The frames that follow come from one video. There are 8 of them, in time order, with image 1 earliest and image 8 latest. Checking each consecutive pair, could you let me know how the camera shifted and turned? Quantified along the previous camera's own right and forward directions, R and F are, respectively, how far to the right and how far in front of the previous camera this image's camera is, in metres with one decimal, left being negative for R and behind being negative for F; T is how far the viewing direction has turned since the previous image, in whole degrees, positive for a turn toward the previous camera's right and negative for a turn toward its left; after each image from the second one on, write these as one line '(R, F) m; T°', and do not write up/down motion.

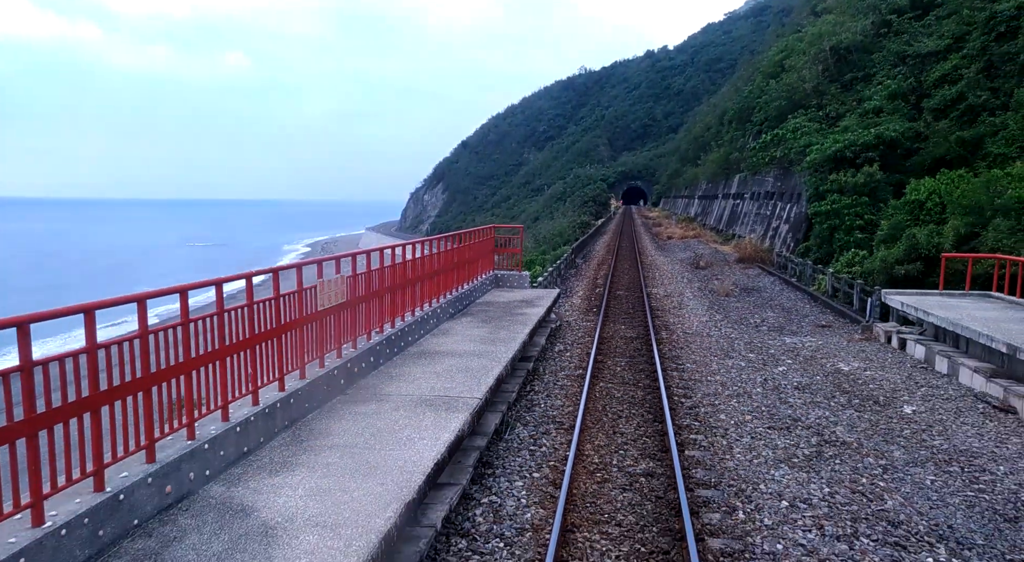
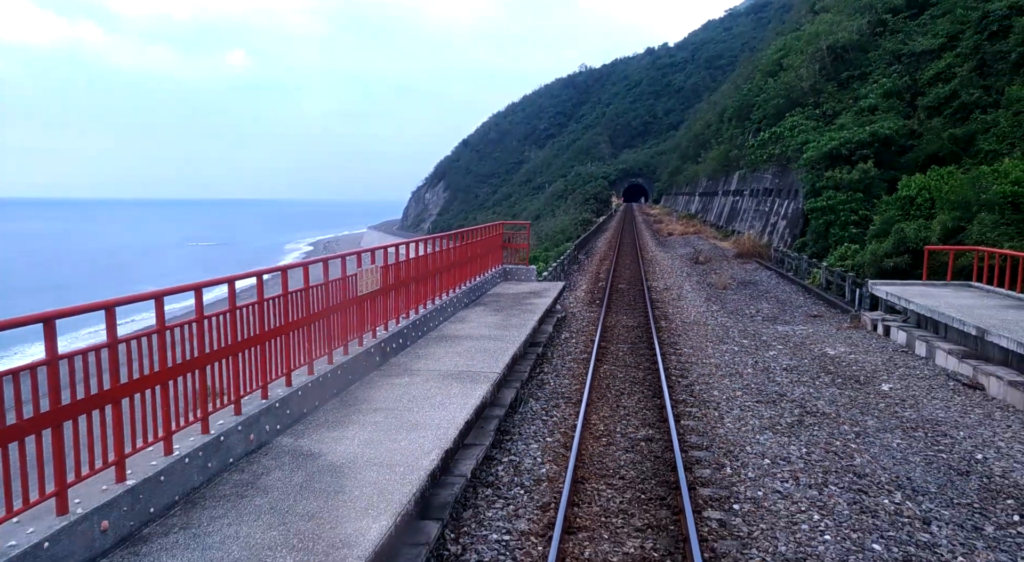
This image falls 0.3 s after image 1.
(-0.1, -0.8) m; 0°
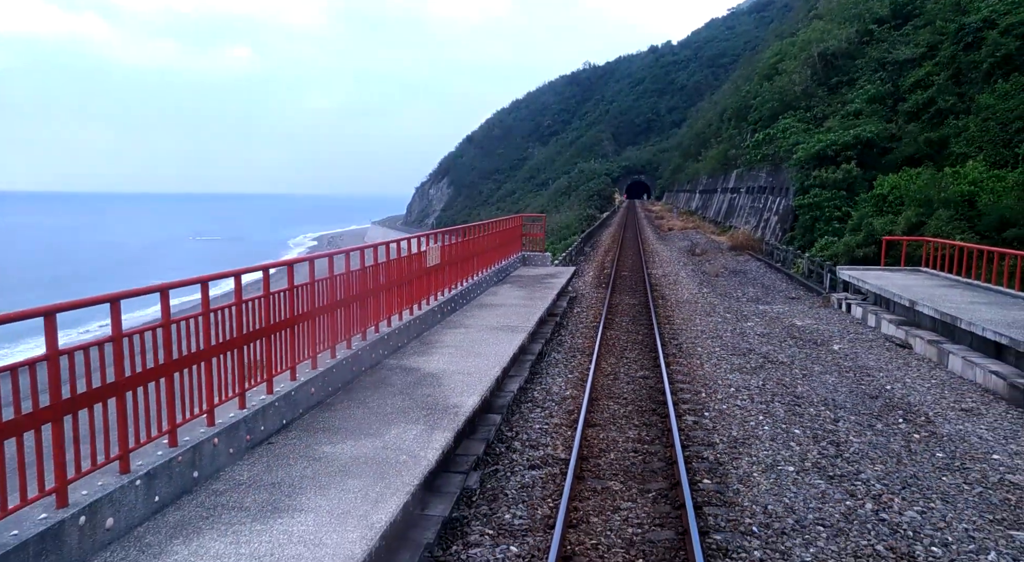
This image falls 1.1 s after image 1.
(-0.4, -2.3) m; 0°
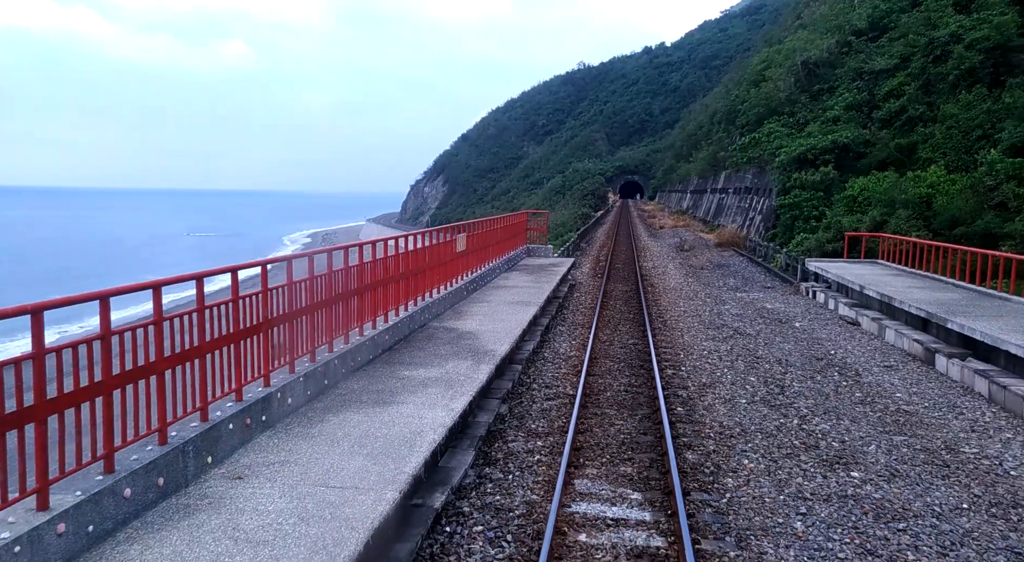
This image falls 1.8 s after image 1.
(-0.3, -2.0) m; +1°
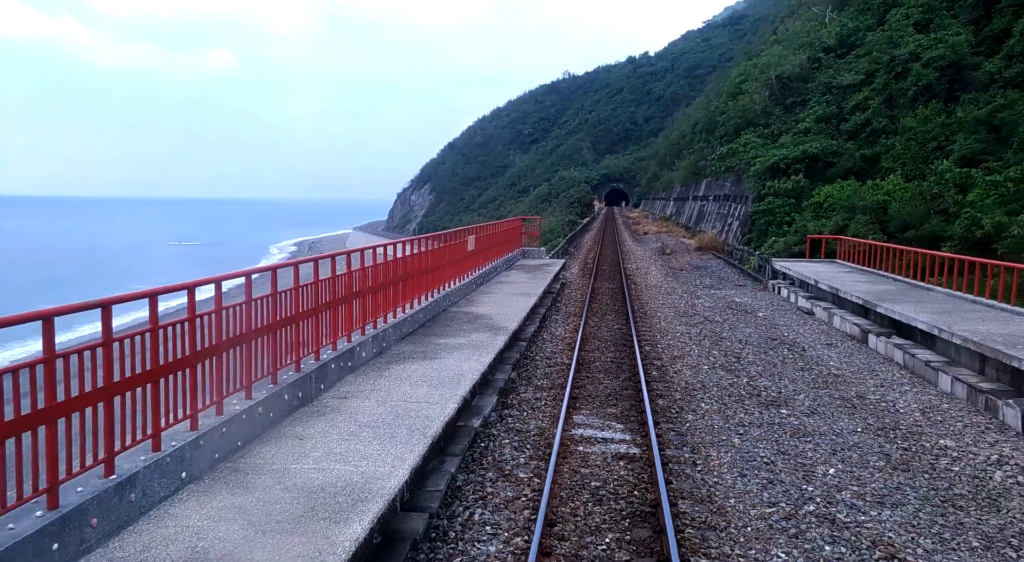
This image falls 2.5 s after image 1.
(-0.3, -1.9) m; +1°
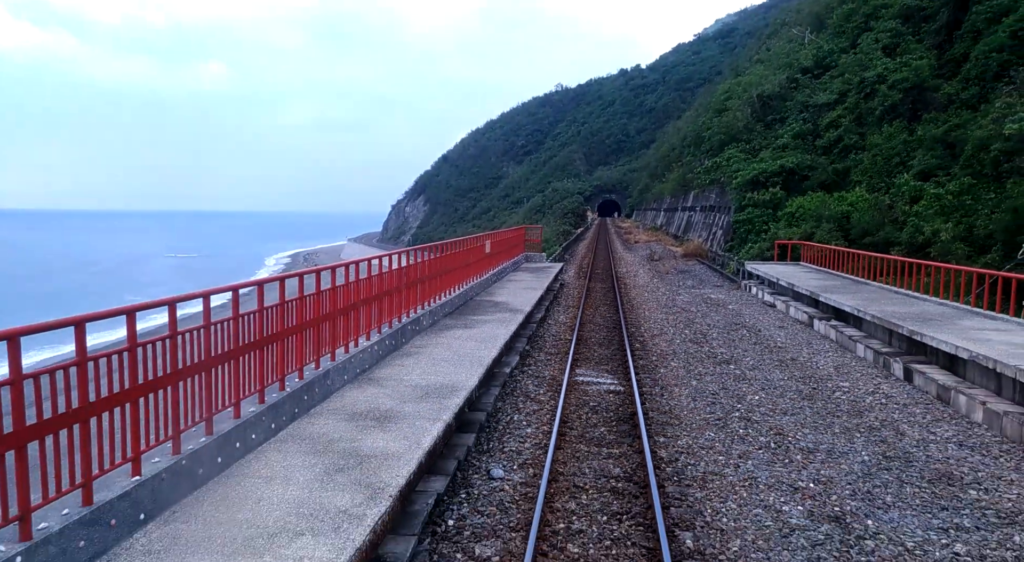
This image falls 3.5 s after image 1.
(-0.4, -2.7) m; +1°
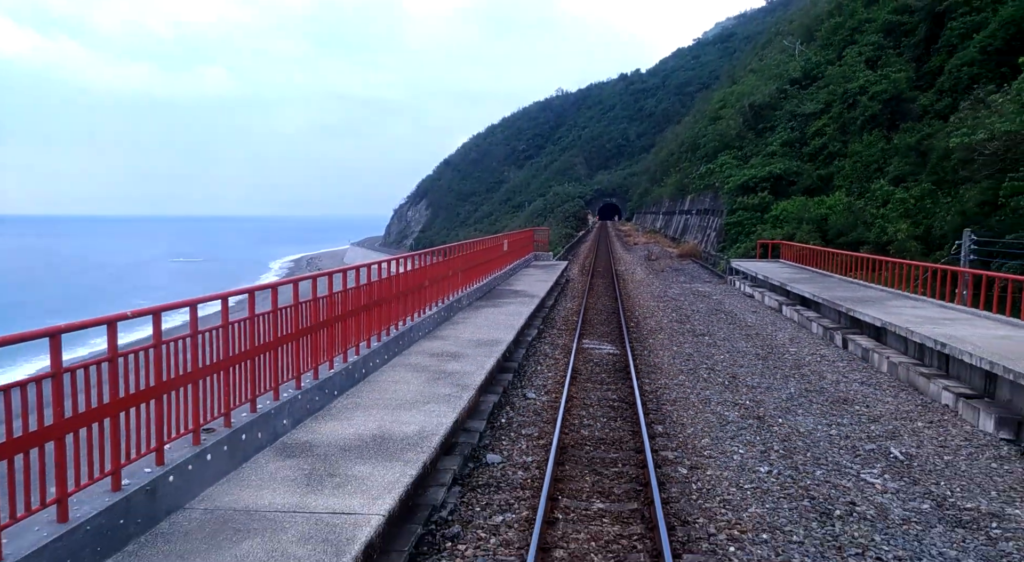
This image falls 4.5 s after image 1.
(-0.3, -2.7) m; 0°
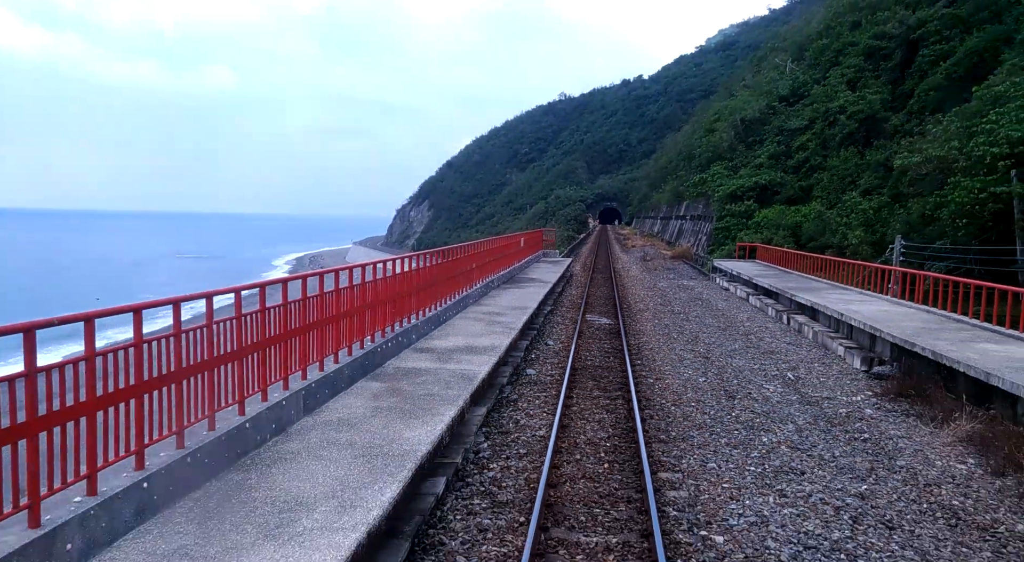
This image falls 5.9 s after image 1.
(-0.5, -3.7) m; 0°
